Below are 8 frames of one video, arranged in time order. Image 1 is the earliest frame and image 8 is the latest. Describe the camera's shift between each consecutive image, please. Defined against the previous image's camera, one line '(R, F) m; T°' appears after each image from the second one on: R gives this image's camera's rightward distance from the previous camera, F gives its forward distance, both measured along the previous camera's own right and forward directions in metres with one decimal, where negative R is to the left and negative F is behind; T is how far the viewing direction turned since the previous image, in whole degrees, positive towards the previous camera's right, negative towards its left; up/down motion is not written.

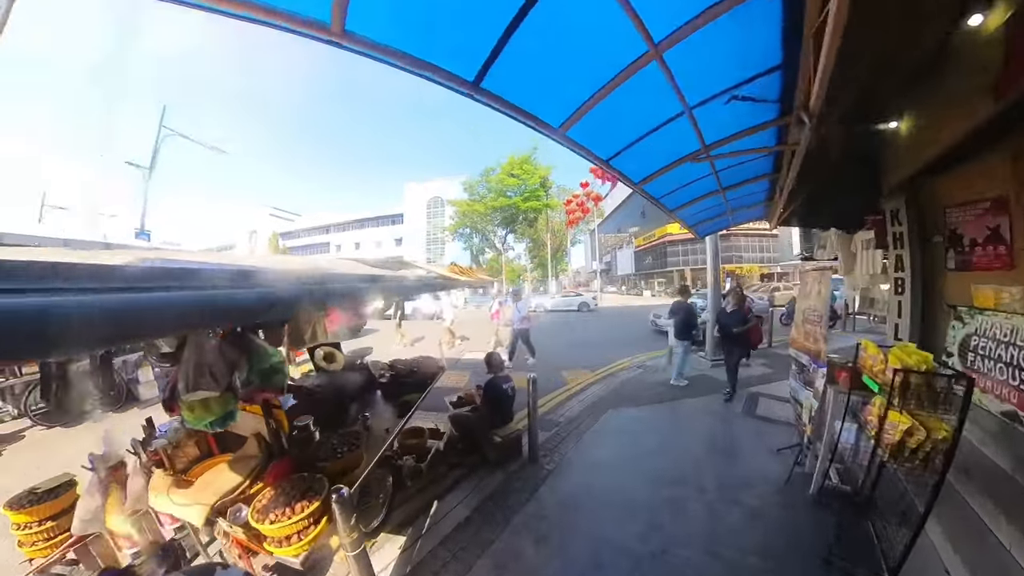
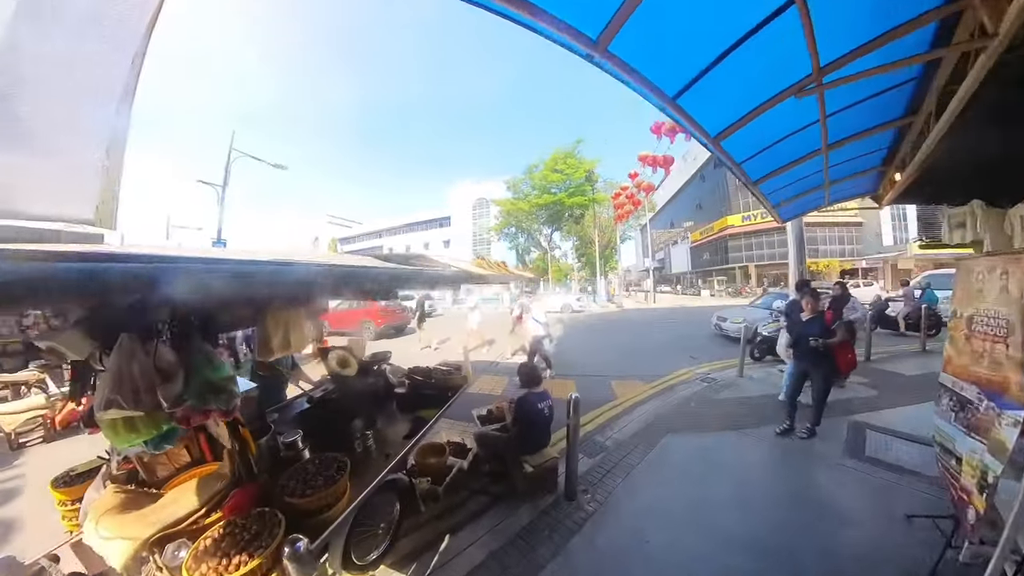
(+0.2, +0.5) m; -8°
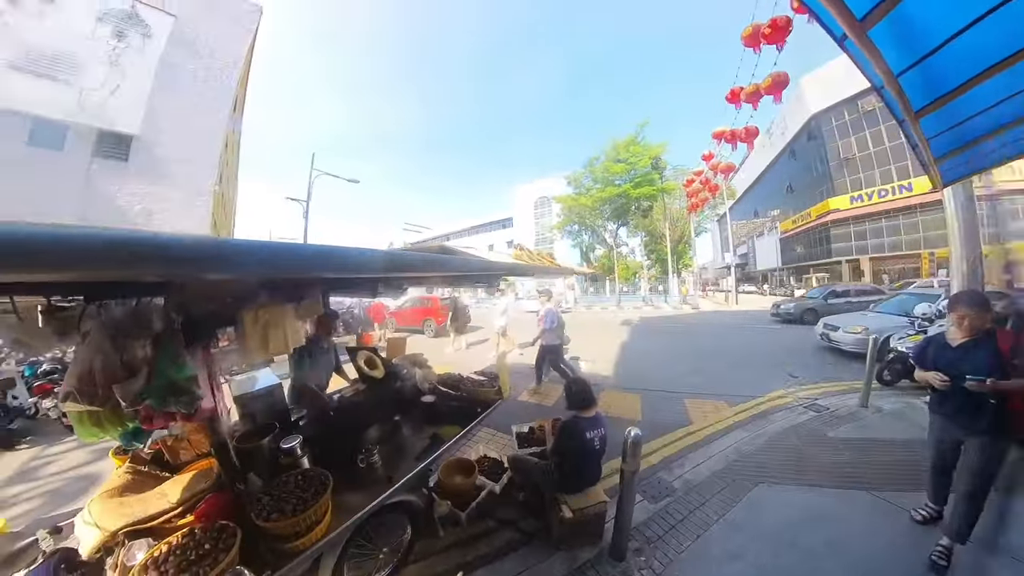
(+0.2, +0.5) m; -11°
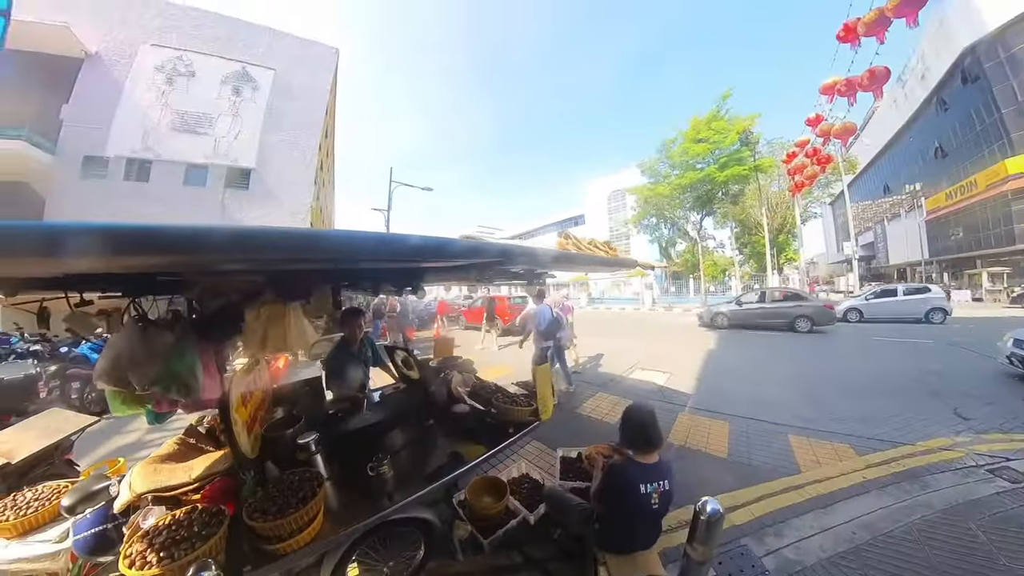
(+0.3, +0.6) m; -12°
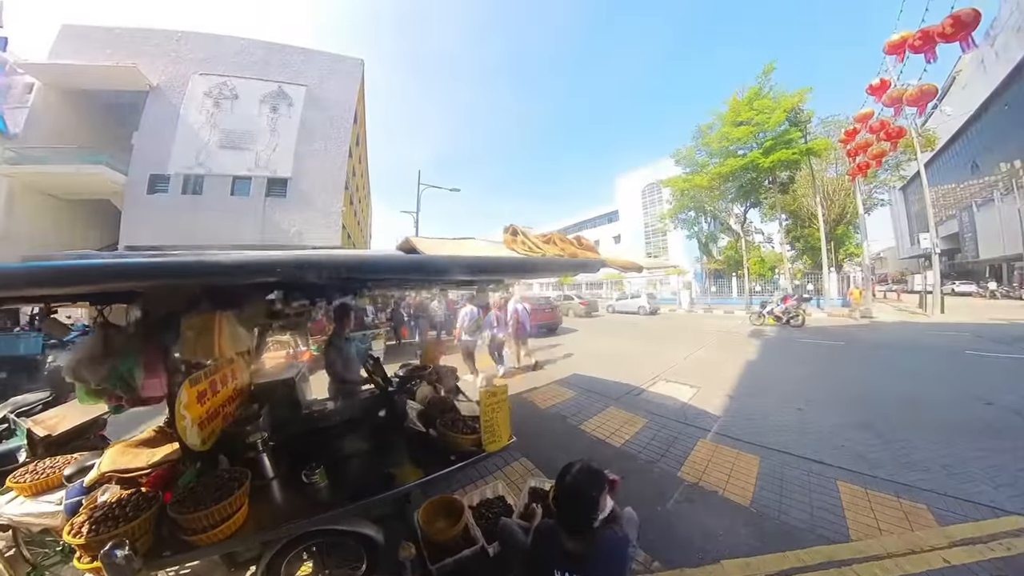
(+0.5, +0.5) m; -6°
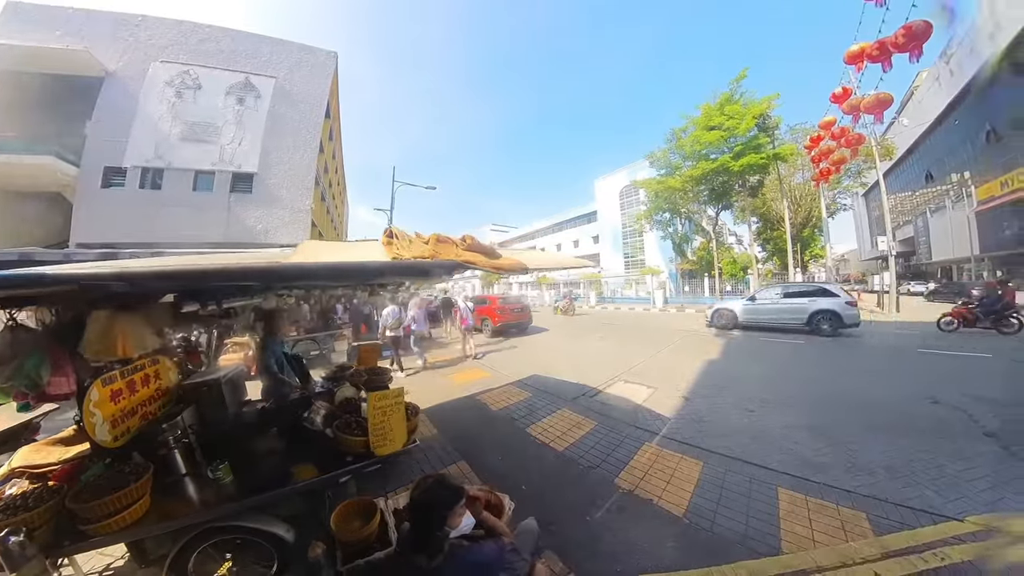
(+0.4, +0.2) m; +3°
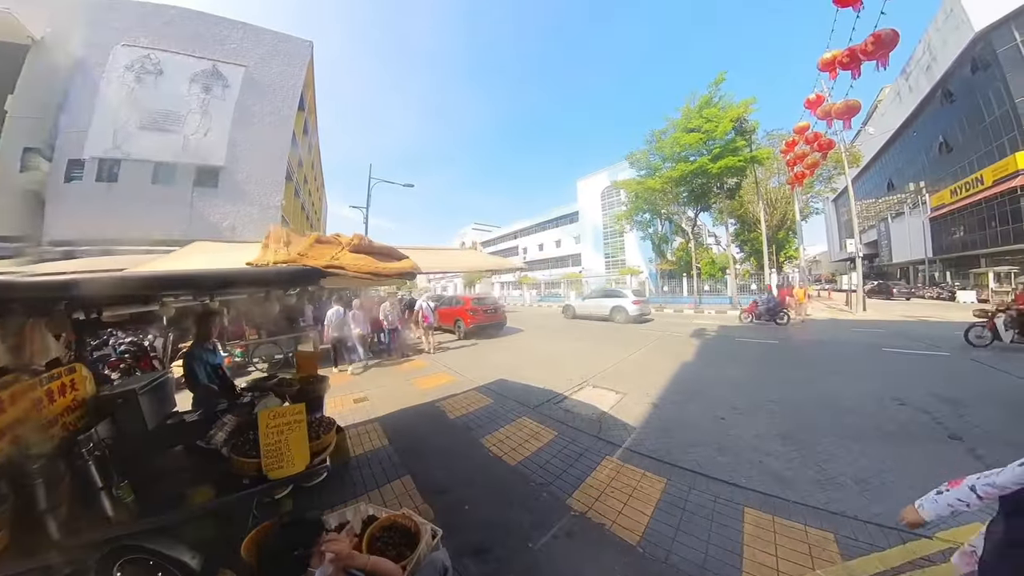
(+0.3, +0.3) m; +2°
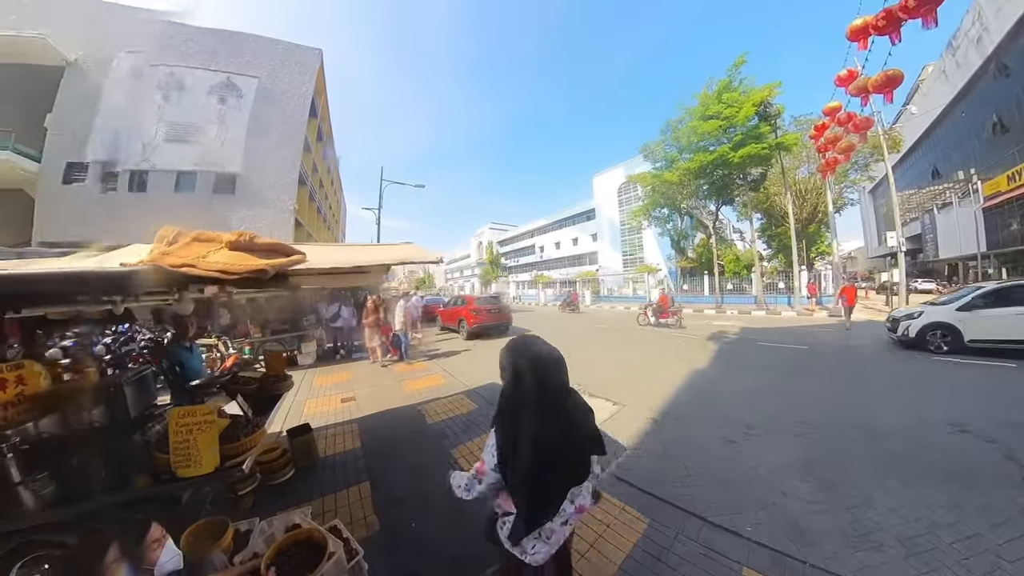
(+0.4, +0.4) m; -3°
